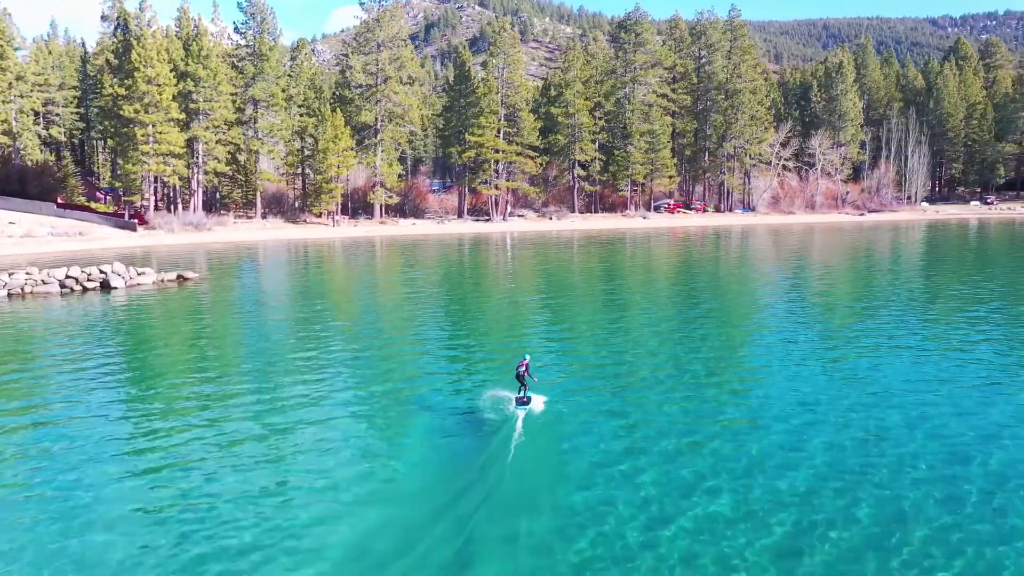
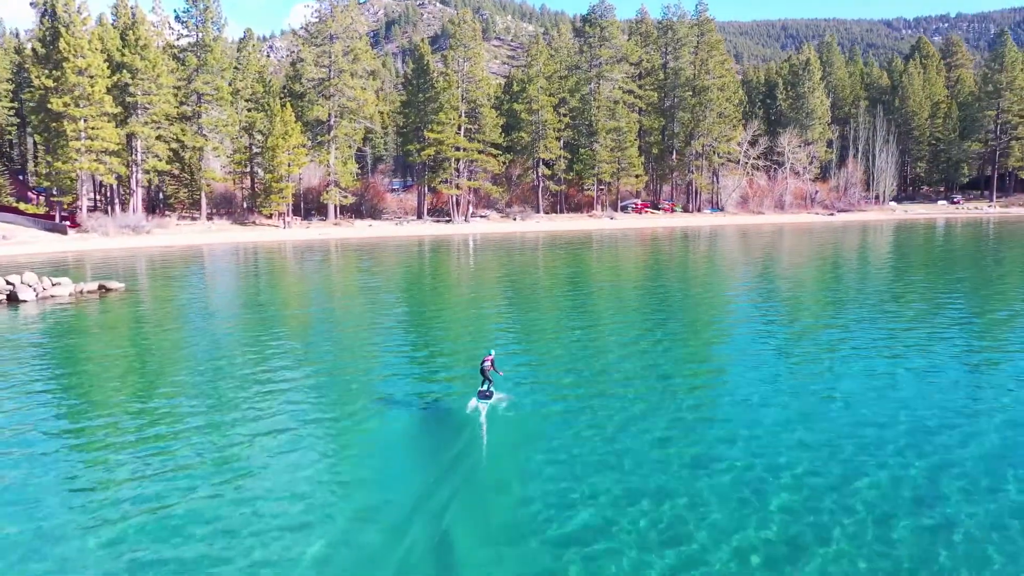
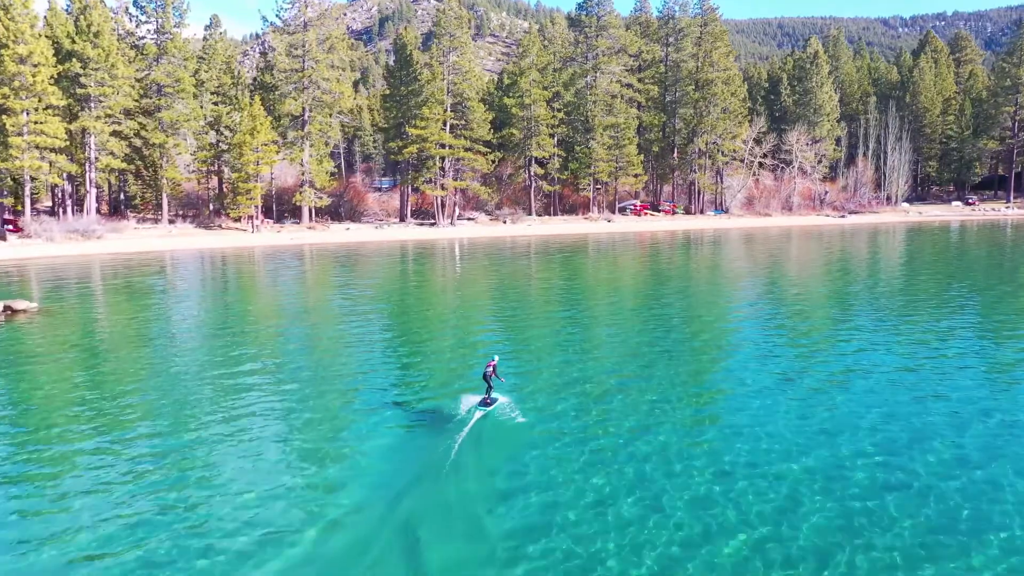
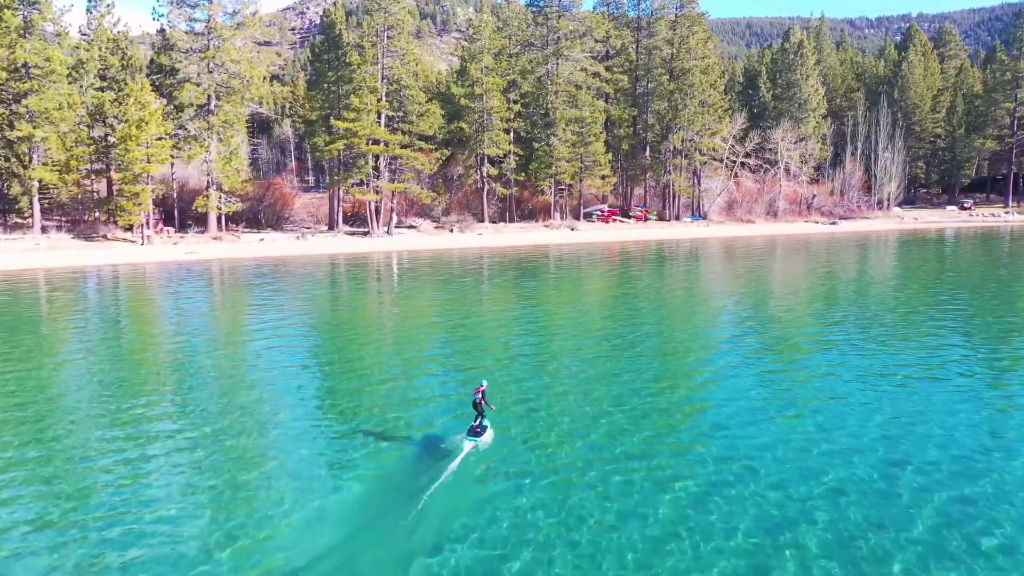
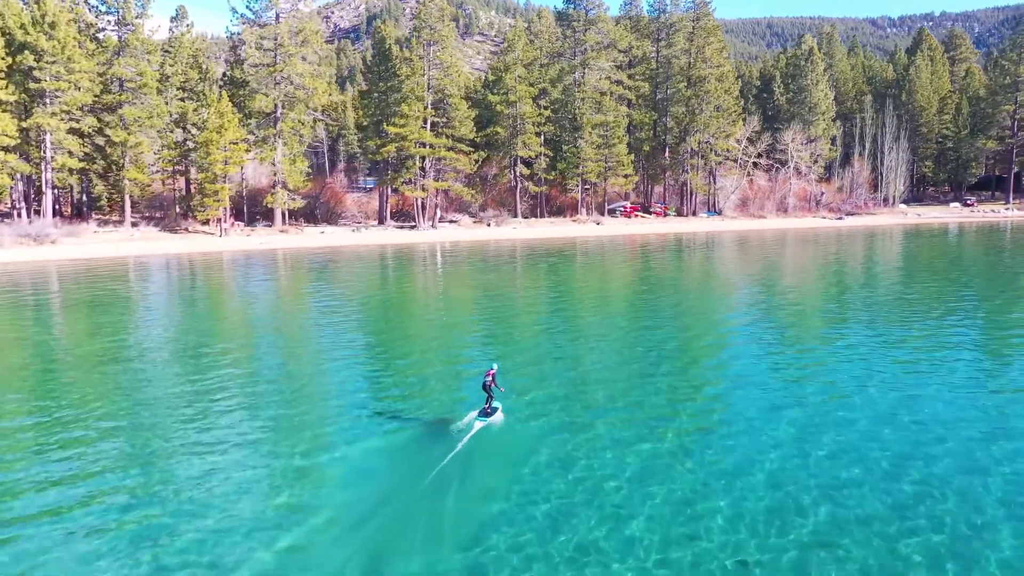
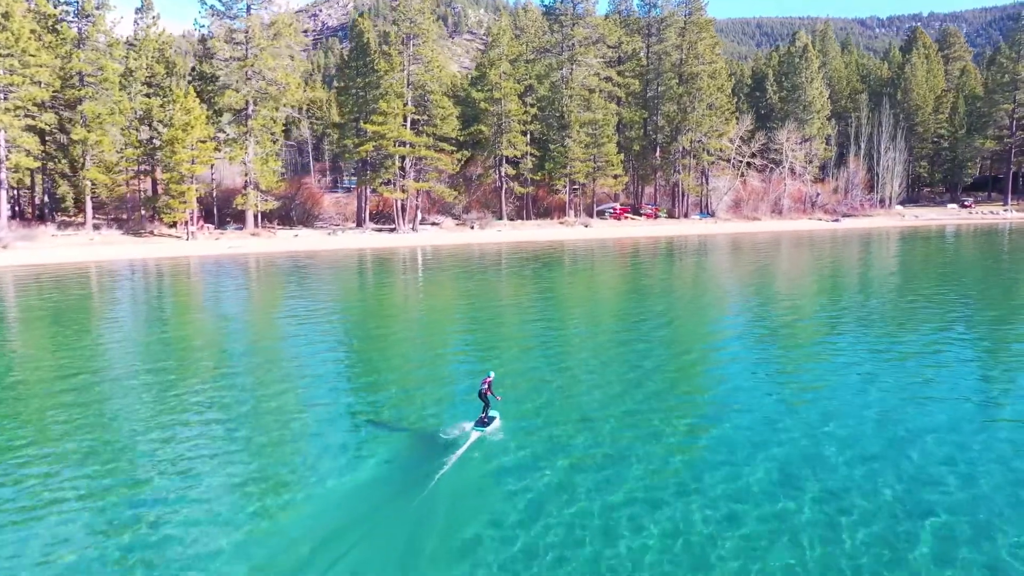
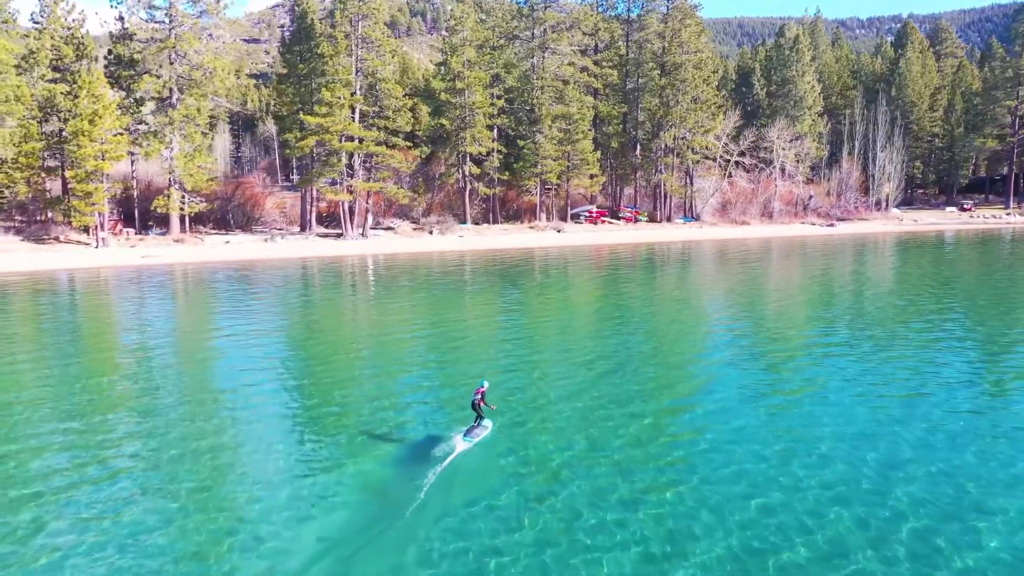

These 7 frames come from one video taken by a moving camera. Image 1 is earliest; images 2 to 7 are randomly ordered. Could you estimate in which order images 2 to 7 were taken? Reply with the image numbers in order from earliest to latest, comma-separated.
2, 3, 5, 6, 4, 7
